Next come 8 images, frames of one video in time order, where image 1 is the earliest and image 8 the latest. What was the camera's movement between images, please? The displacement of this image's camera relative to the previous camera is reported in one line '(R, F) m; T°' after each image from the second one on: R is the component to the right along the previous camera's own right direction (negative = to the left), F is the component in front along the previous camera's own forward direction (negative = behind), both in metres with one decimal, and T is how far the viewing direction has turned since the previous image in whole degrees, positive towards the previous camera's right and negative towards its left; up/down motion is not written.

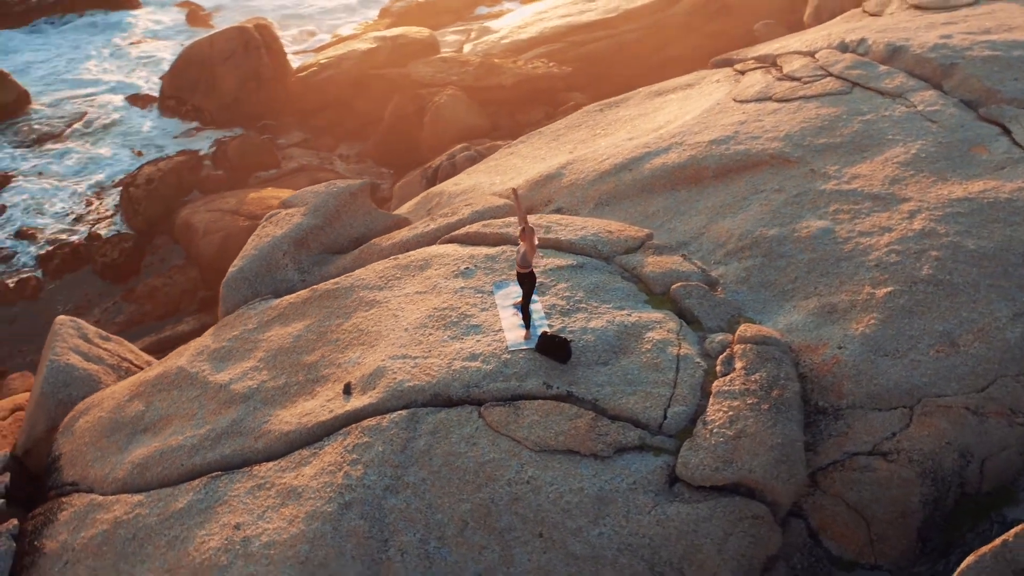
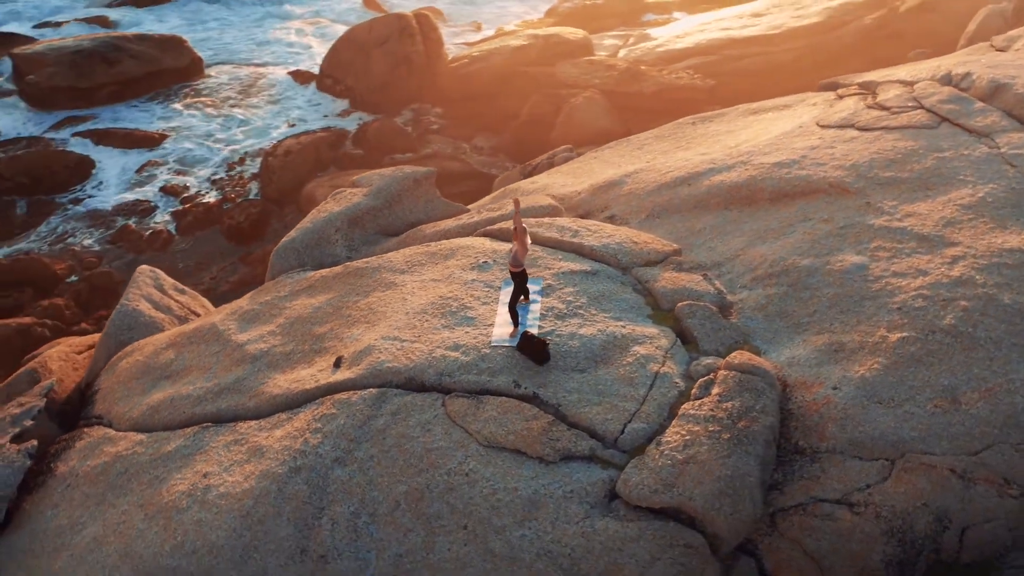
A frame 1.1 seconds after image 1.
(+1.2, +0.1) m; -11°
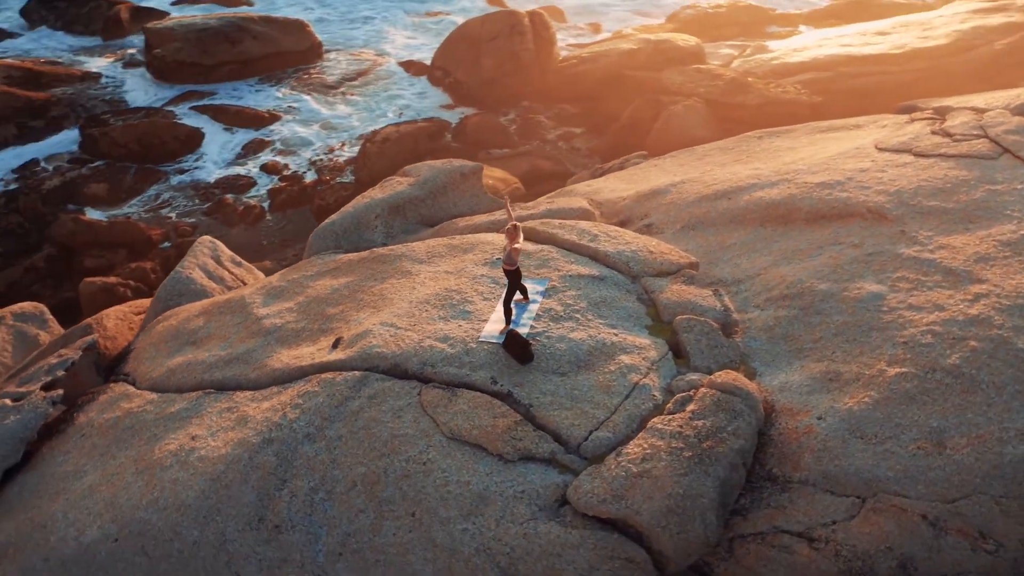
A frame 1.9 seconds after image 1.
(+0.9, 0.0) m; -8°
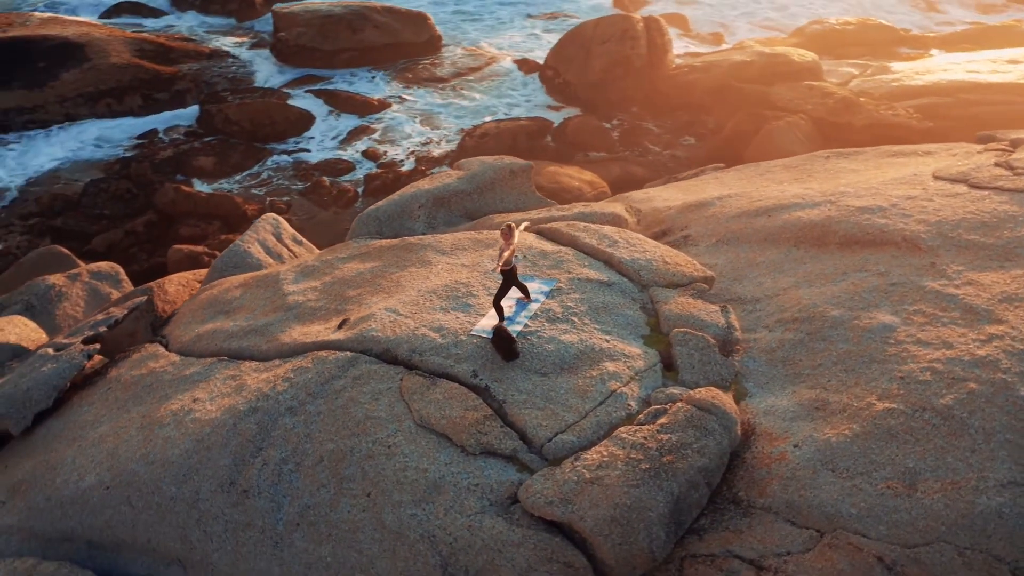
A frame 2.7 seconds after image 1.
(+0.9, 0.0) m; -8°
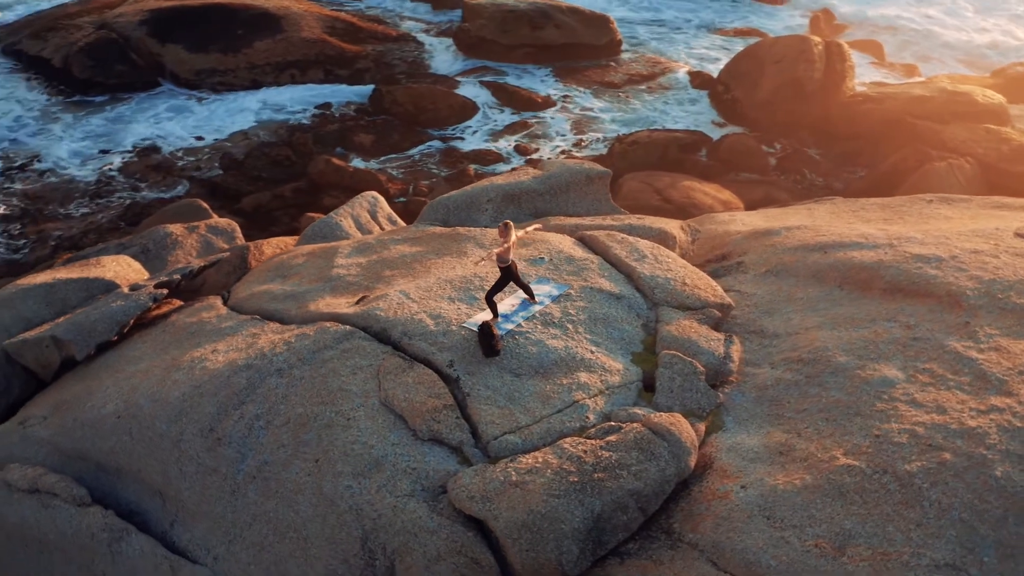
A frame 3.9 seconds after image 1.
(+1.3, +0.1) m; -12°
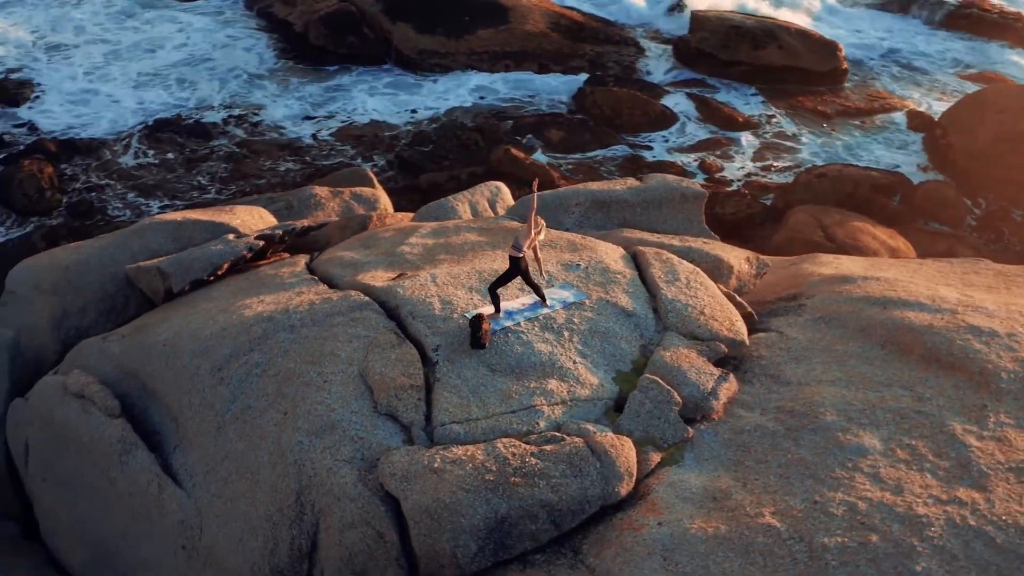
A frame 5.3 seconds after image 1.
(+1.5, +0.1) m; -14°
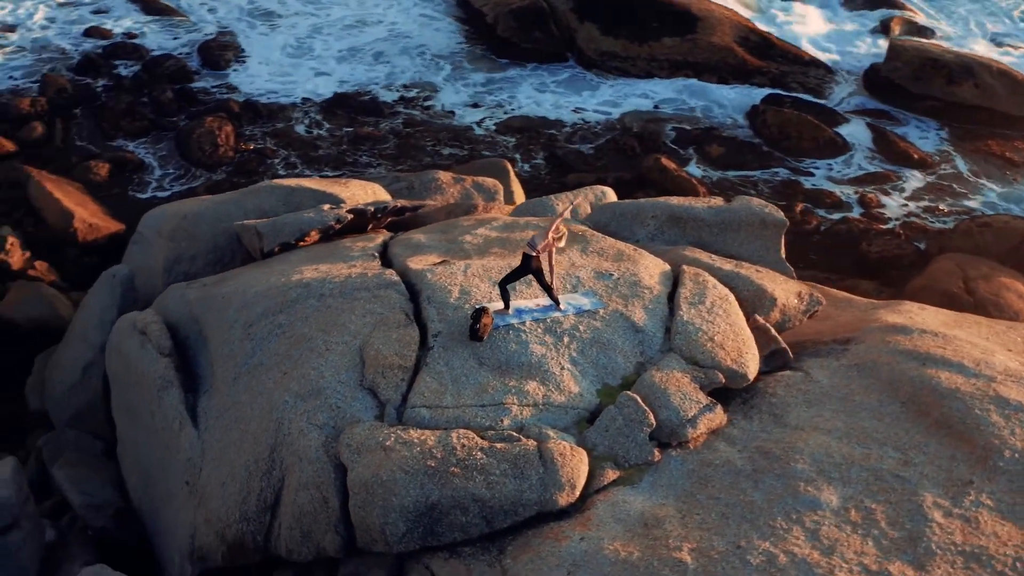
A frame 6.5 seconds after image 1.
(+1.2, +0.1) m; -12°
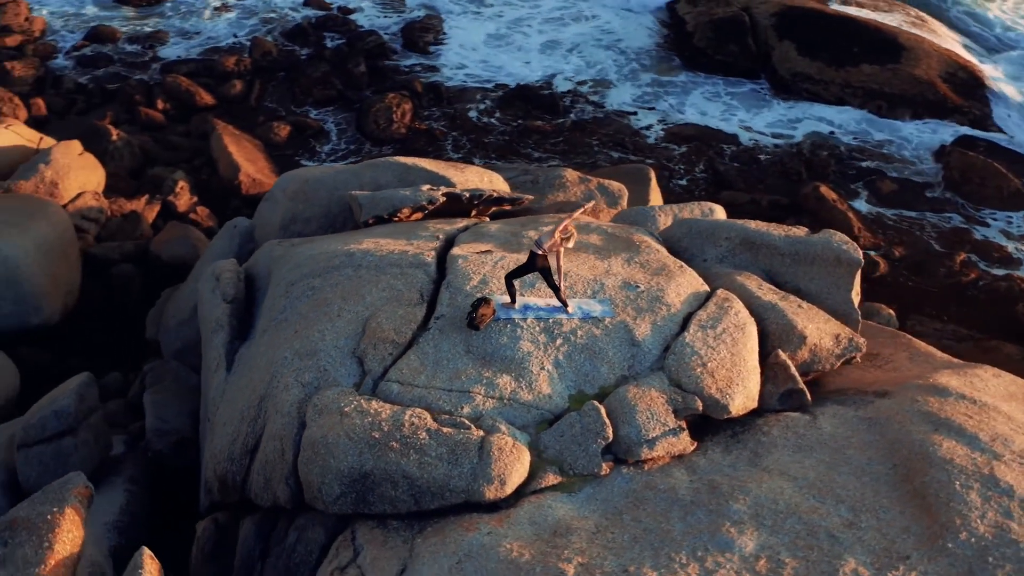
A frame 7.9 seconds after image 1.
(+1.4, +0.1) m; -13°
